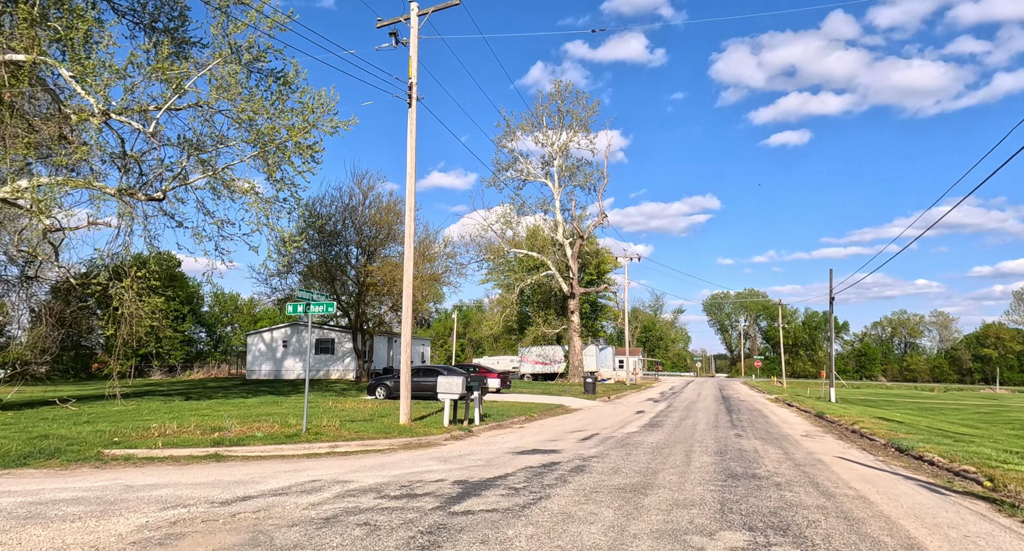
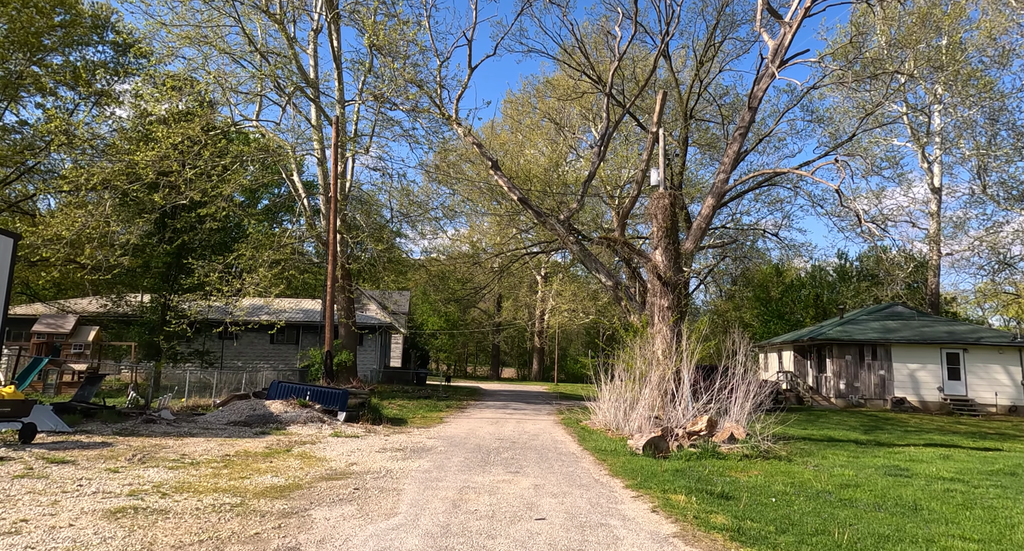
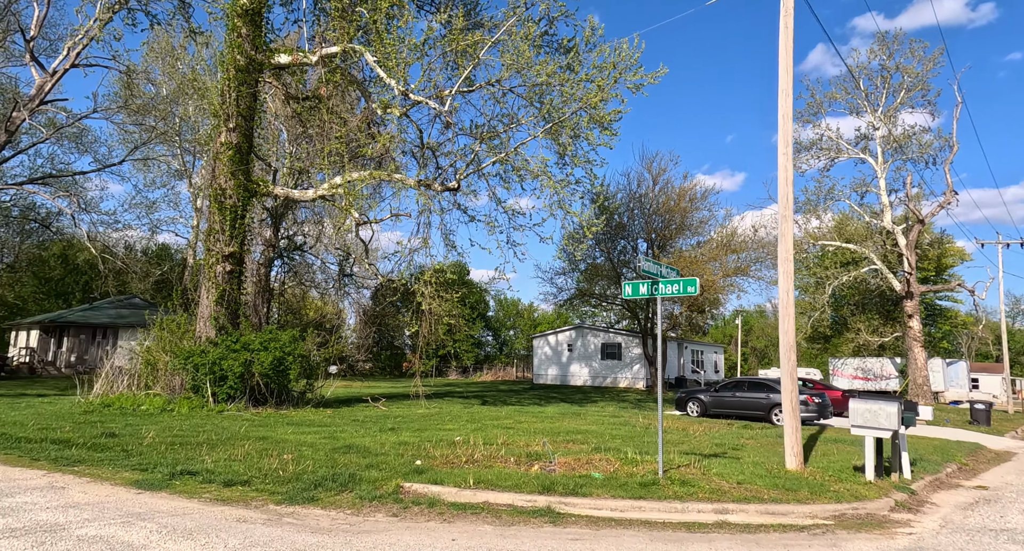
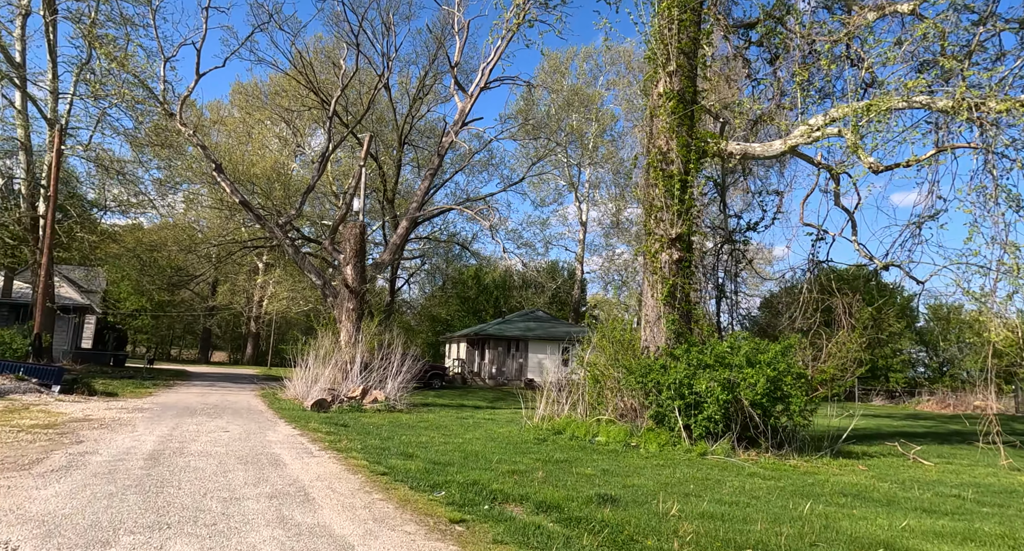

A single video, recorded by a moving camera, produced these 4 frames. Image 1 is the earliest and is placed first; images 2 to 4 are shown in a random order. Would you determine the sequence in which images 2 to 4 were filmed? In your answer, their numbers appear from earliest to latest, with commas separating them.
3, 4, 2
